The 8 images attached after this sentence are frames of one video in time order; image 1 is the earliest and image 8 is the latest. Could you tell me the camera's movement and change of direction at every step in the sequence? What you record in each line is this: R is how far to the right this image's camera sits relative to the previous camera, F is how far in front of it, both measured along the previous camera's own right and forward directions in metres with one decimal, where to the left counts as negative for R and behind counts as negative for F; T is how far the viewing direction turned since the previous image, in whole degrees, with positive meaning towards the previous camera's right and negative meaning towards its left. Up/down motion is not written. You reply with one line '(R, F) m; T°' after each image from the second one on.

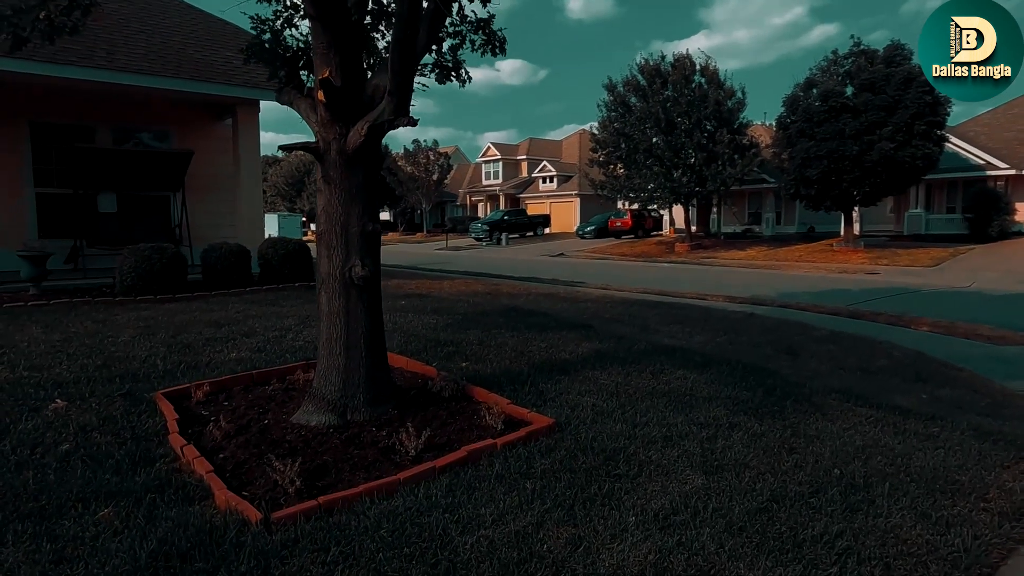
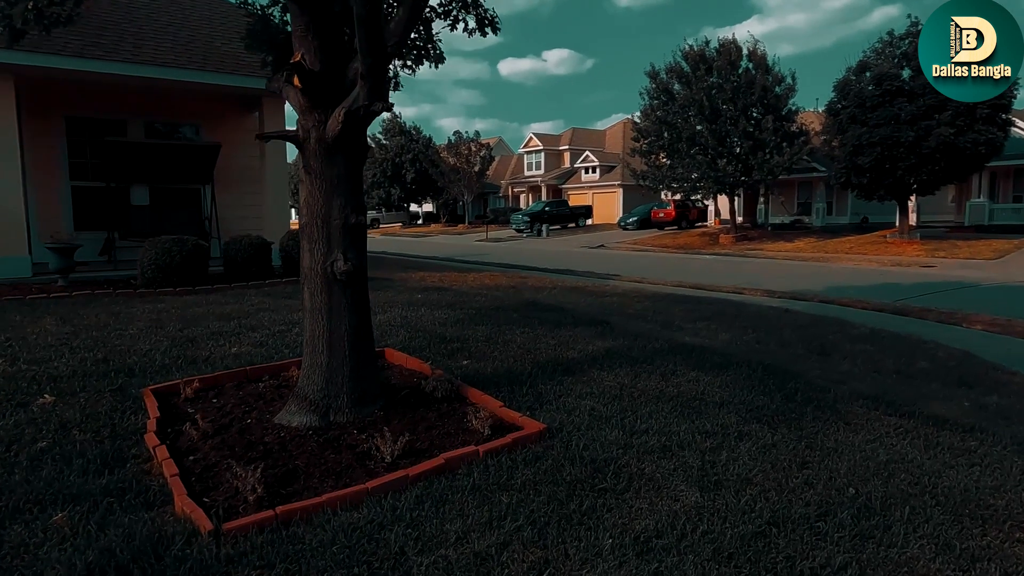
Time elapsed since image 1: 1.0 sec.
(+0.3, +0.3) m; -4°
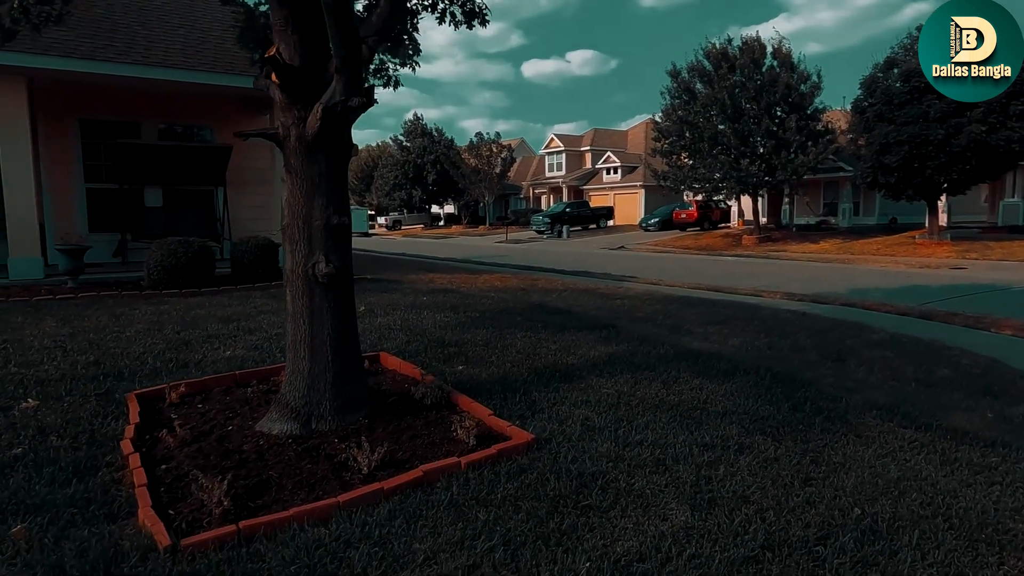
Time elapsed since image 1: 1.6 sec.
(+0.2, +0.2) m; -2°
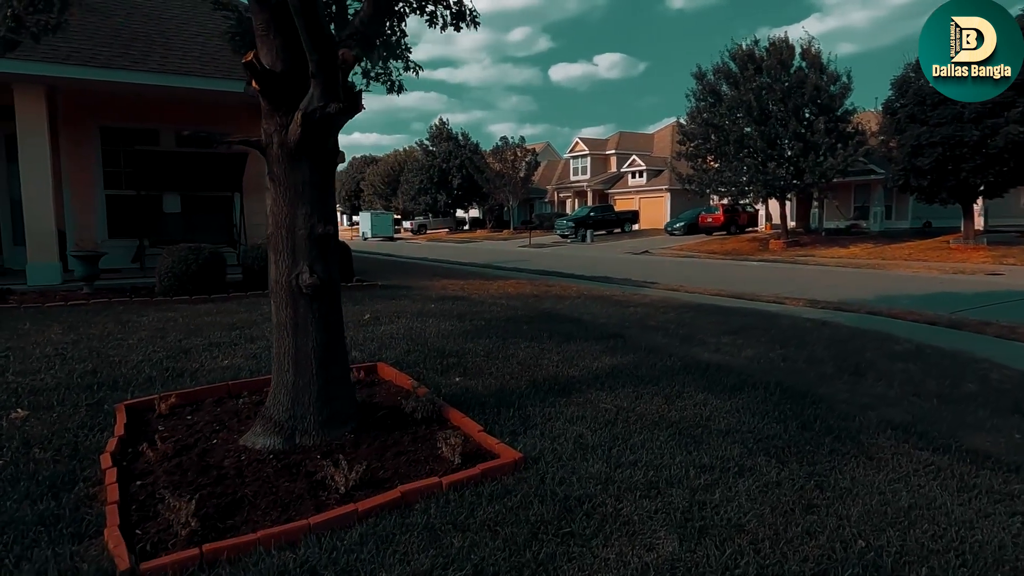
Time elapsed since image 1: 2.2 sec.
(+0.2, +0.2) m; -2°
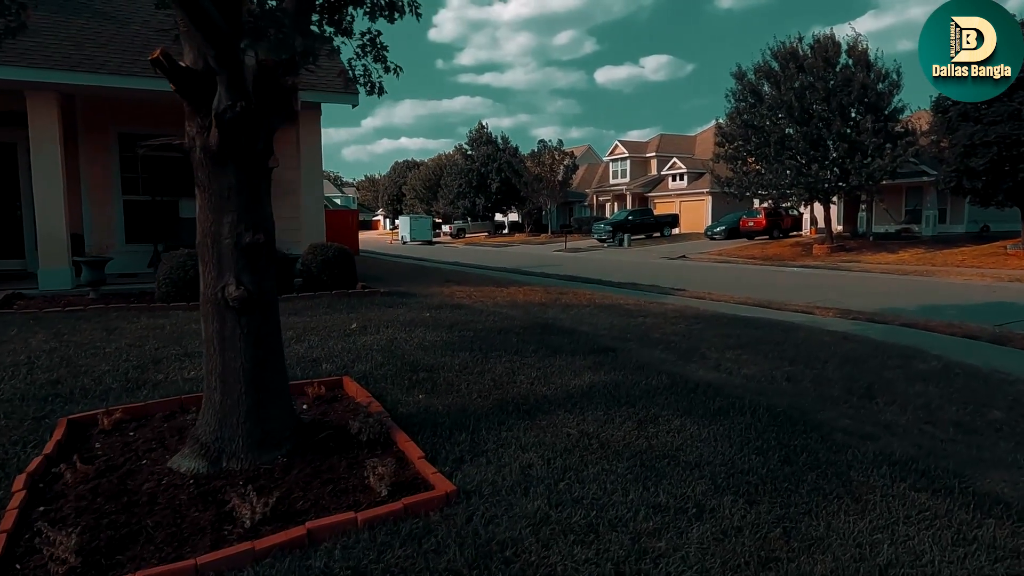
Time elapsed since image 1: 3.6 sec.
(+0.5, +0.4) m; -4°
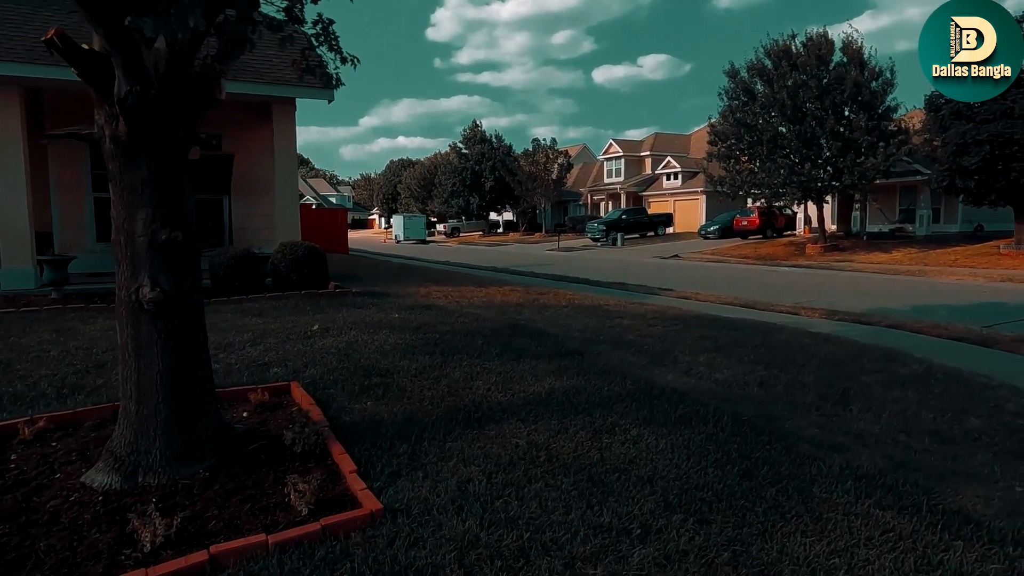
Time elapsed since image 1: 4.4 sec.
(+0.3, +0.2) m; 0°
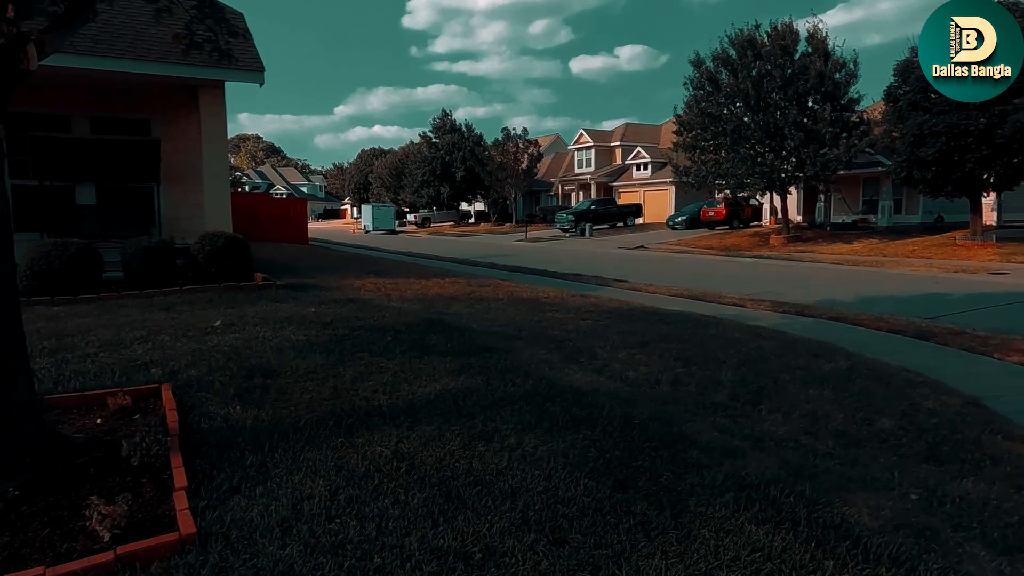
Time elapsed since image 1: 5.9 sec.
(+0.6, +0.3) m; +2°
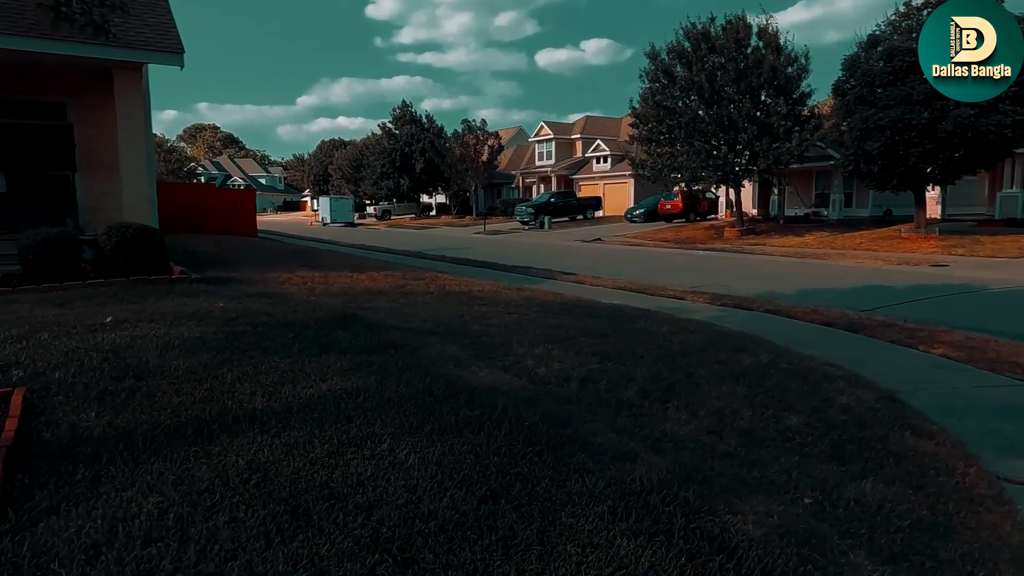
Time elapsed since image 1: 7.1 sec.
(+0.5, +0.3) m; +3°
